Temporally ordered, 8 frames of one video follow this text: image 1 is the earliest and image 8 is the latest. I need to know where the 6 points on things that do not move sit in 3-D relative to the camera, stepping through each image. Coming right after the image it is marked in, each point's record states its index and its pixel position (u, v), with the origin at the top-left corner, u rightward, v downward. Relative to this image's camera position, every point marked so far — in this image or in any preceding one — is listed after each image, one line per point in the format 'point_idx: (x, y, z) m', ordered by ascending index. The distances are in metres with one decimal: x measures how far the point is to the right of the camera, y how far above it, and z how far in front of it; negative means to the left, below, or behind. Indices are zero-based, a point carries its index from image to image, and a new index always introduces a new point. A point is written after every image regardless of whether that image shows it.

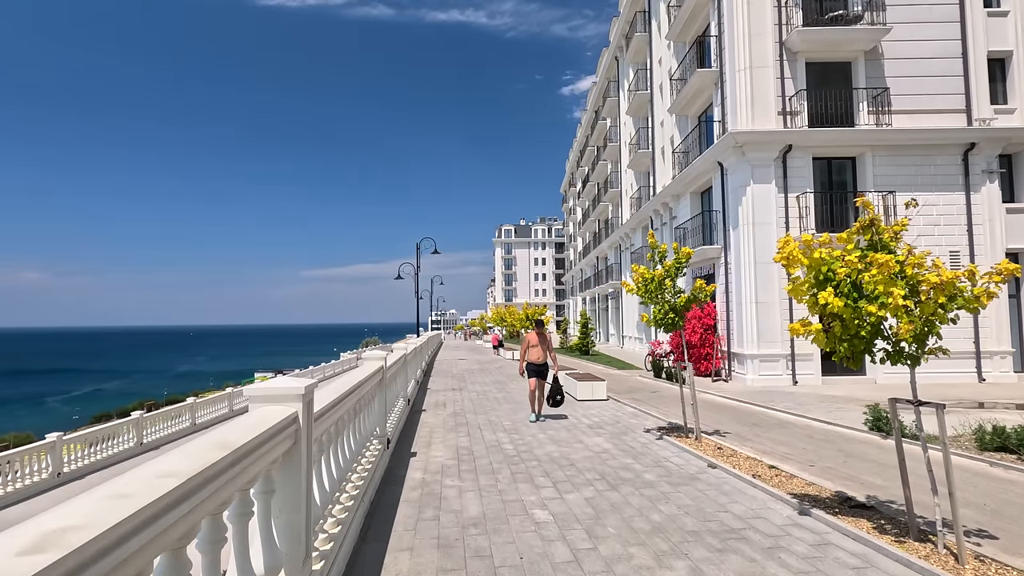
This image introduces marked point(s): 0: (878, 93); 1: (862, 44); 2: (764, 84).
0: (+10.7, +5.7, +15.6) m
1: (+10.2, +7.1, +15.5) m
2: (+7.4, +6.0, +15.7) m
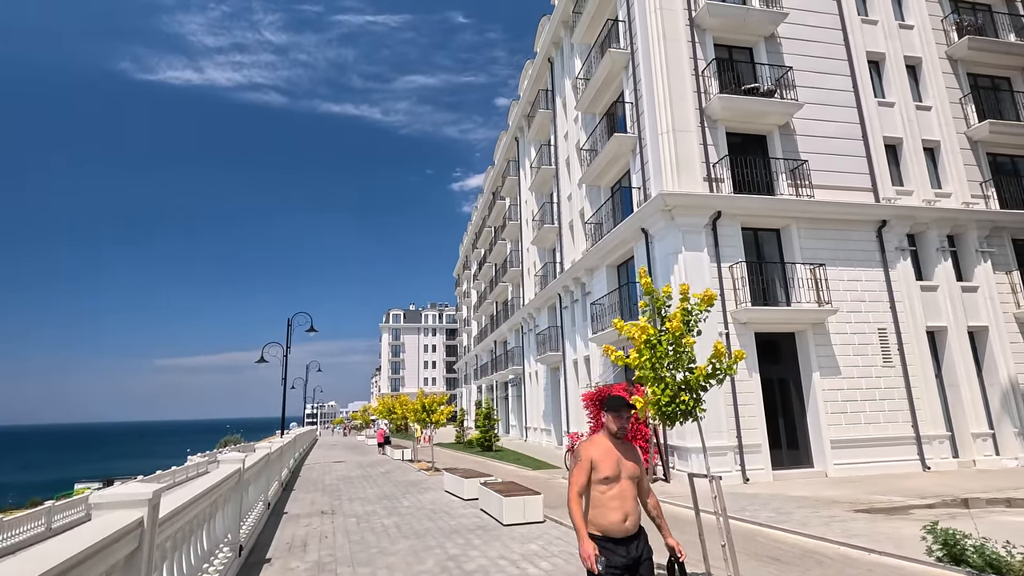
0: (+8.1, +3.5, +15.3) m
1: (+7.6, +4.9, +15.3) m
2: (+4.9, +3.9, +14.8) m
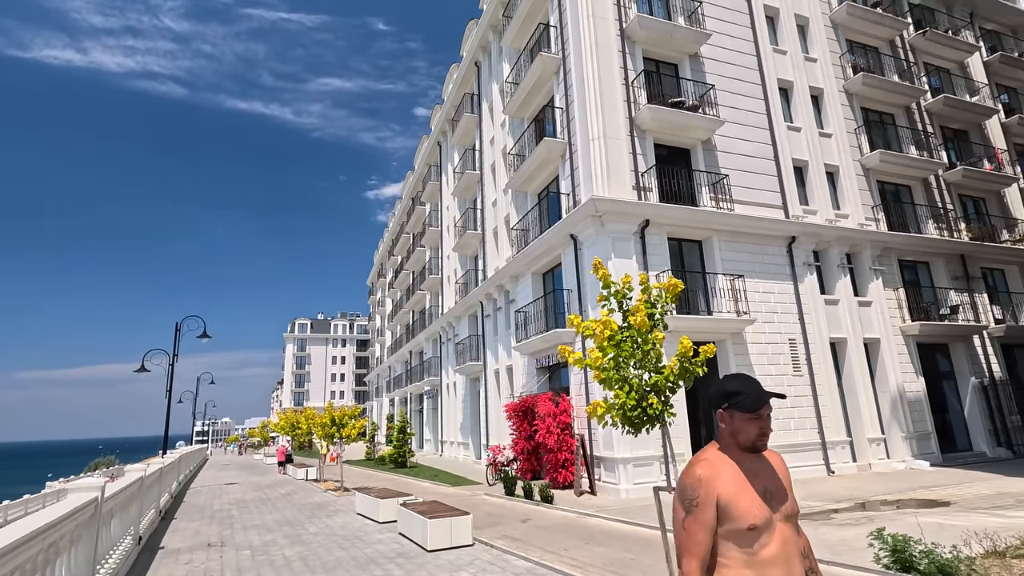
0: (+6.0, +3.2, +15.7) m
1: (+5.6, +4.6, +15.7) m
2: (+2.9, +3.7, +14.7) m
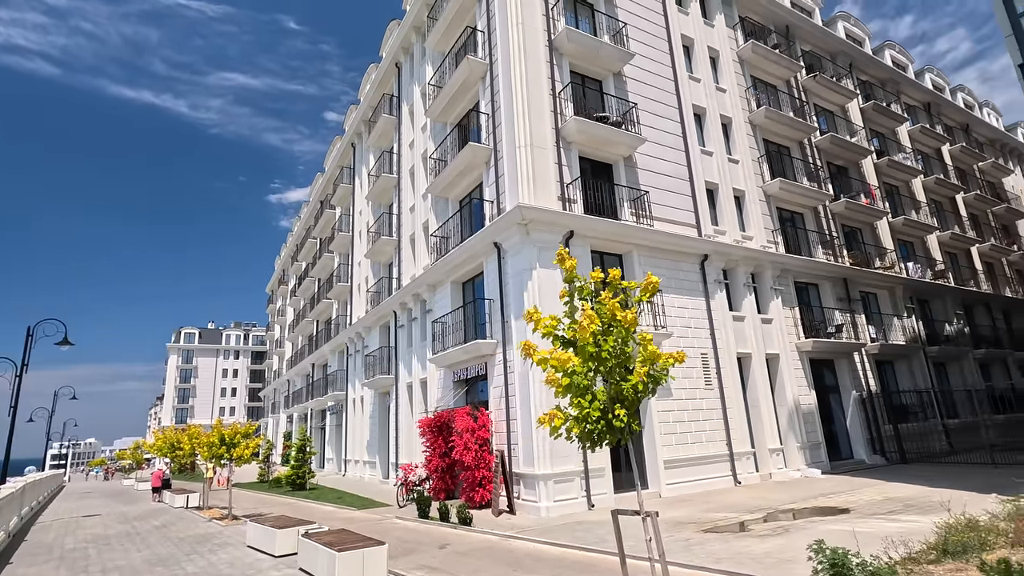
0: (+3.8, +2.7, +16.0) m
1: (+3.3, +4.2, +16.0) m
2: (+0.9, +3.4, +14.5) m
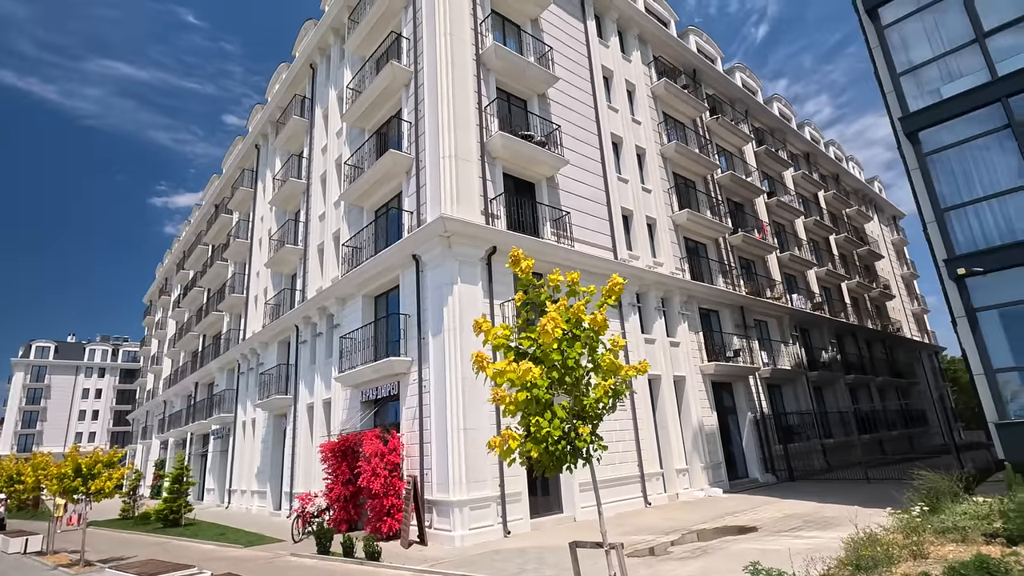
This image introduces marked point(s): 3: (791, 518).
0: (+1.4, +2.1, +16.1) m
1: (+1.1, +3.6, +16.1) m
2: (-1.1, +2.9, +14.1) m
3: (+6.0, -5.0, +11.5) m
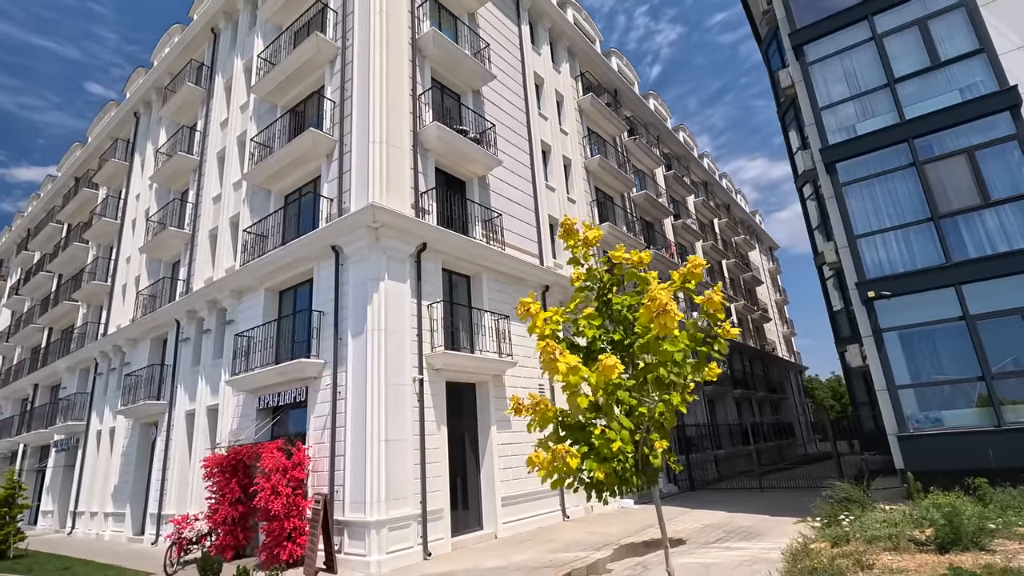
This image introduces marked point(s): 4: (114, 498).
0: (-0.6, +2.0, +15.5) m
1: (-0.9, +3.5, +15.4) m
2: (-2.7, +3.0, +13.1) m
3: (+4.4, -5.3, +11.7) m
4: (-13.9, -7.3, +18.6) m
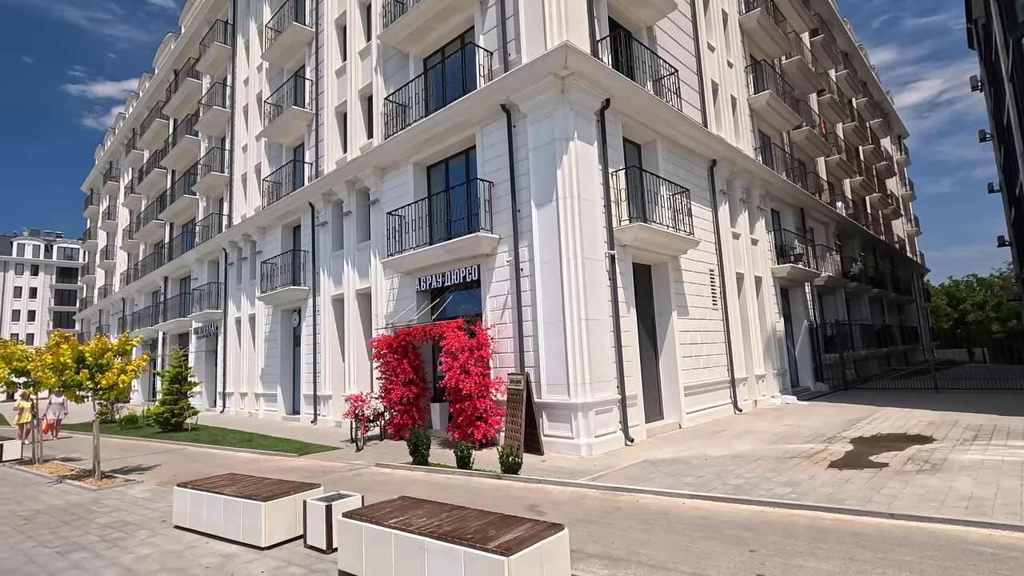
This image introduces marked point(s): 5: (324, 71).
0: (+3.7, +5.2, +13.2) m
1: (+3.4, +6.7, +12.9) m
2: (+1.3, +5.8, +10.9) m
3: (+8.3, -2.7, +10.2) m
4: (-9.0, -3.3, +19.3) m
5: (-6.1, +7.0, +17.3) m
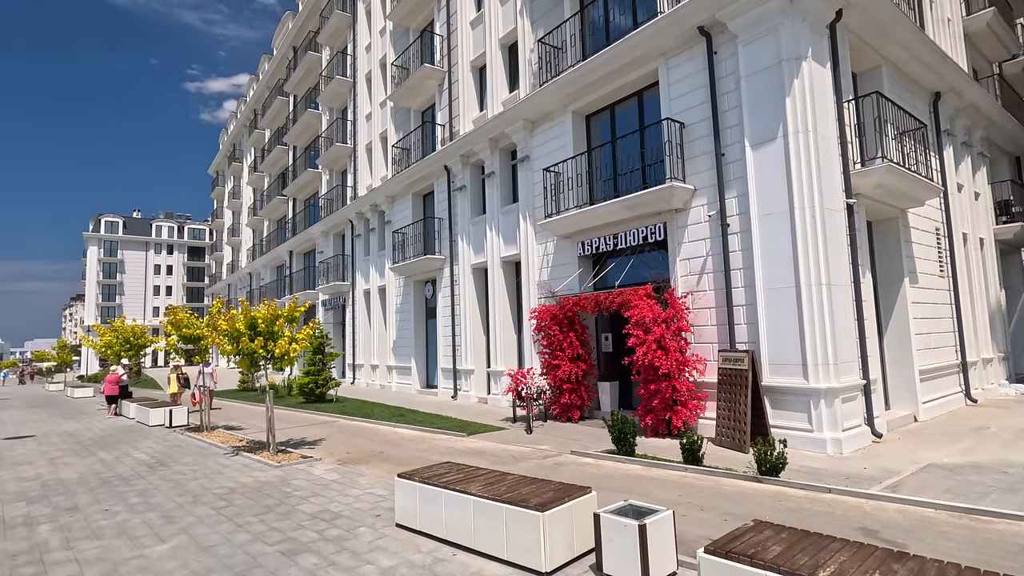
0: (+7.4, +6.0, +10.6) m
1: (+7.0, +7.4, +10.3) m
2: (+4.7, +6.5, +8.7) m
3: (+11.5, -2.0, +7.3) m
4: (-4.2, -2.2, +19.0) m
5: (-1.7, +7.9, +16.1) m
